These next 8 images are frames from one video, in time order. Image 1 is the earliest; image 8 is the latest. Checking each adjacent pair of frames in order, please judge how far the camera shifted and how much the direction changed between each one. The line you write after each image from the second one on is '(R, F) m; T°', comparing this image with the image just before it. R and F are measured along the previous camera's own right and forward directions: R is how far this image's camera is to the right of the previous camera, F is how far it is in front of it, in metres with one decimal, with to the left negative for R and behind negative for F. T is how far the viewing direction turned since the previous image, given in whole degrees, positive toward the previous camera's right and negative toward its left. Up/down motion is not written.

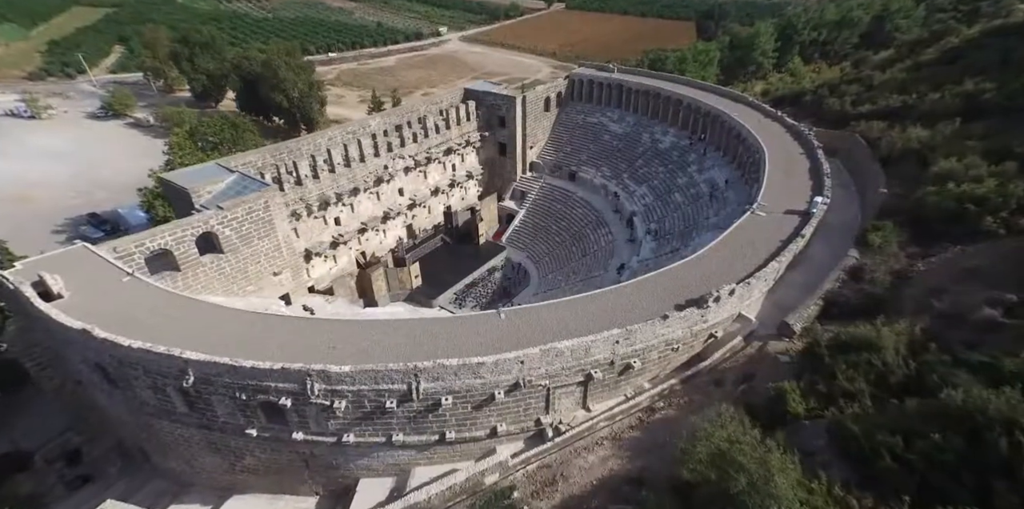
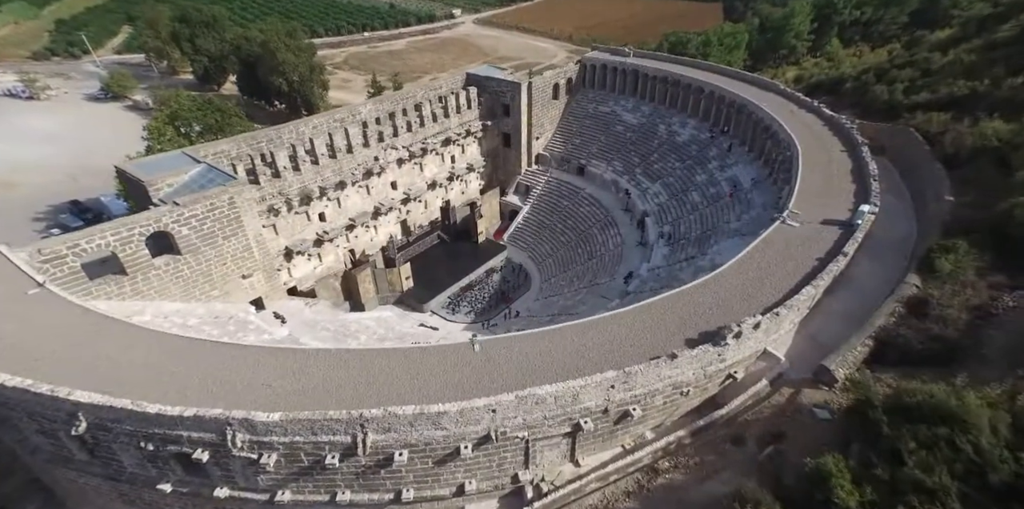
(+0.8, +2.1) m; -2°
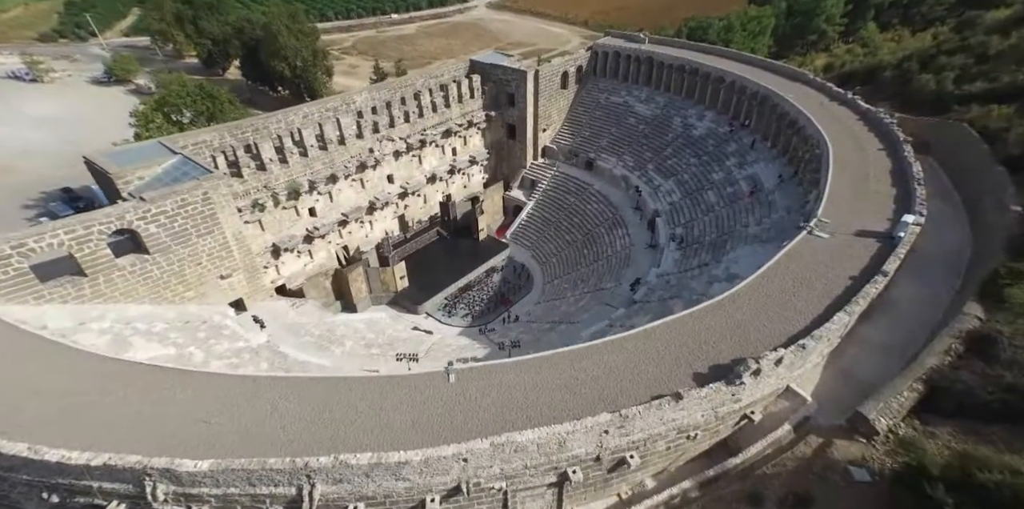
(+0.6, +1.4) m; -1°
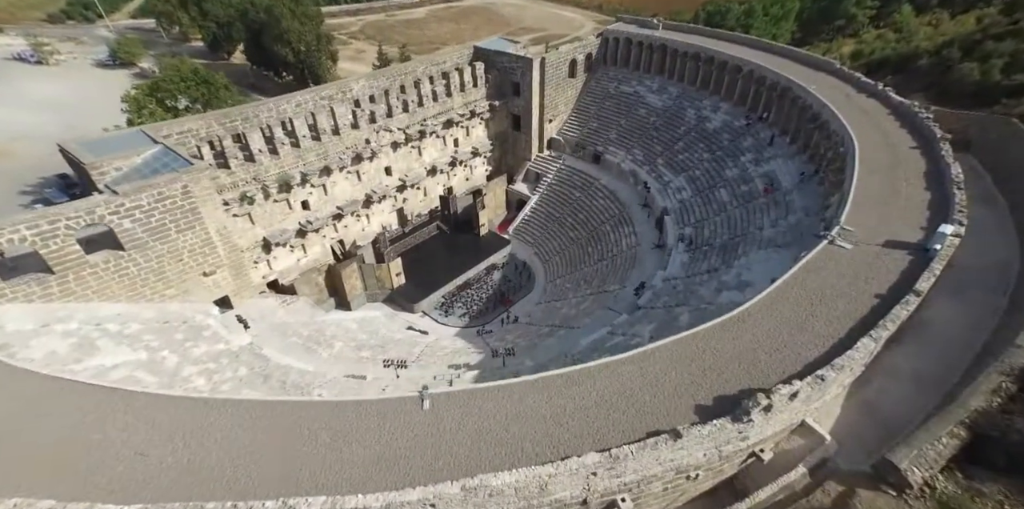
(+0.5, +1.0) m; -1°
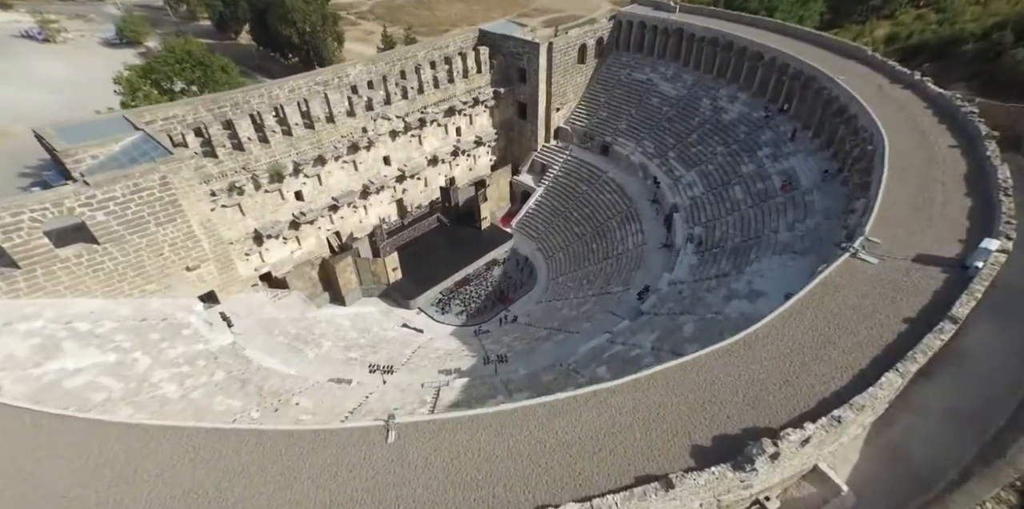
(+0.5, +0.9) m; -1°
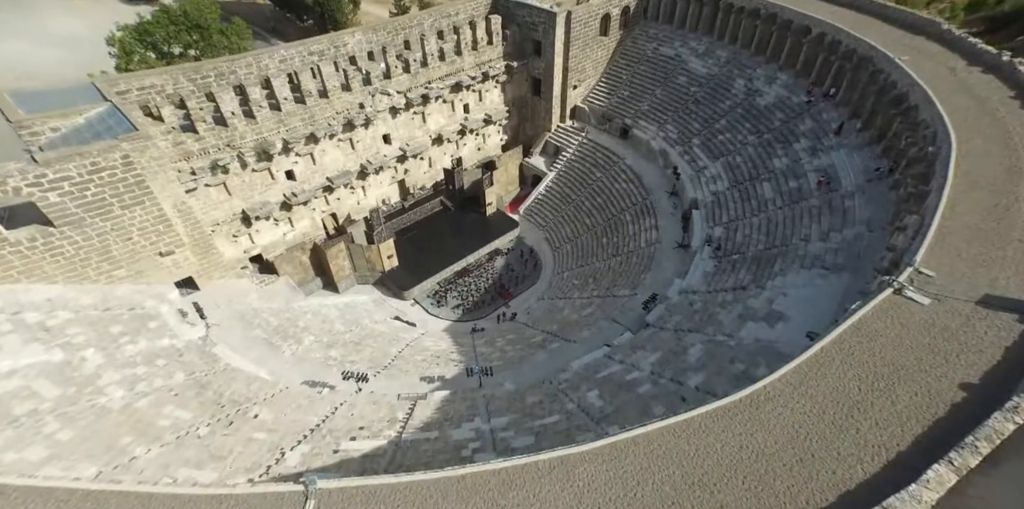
(+0.9, +1.5) m; -3°
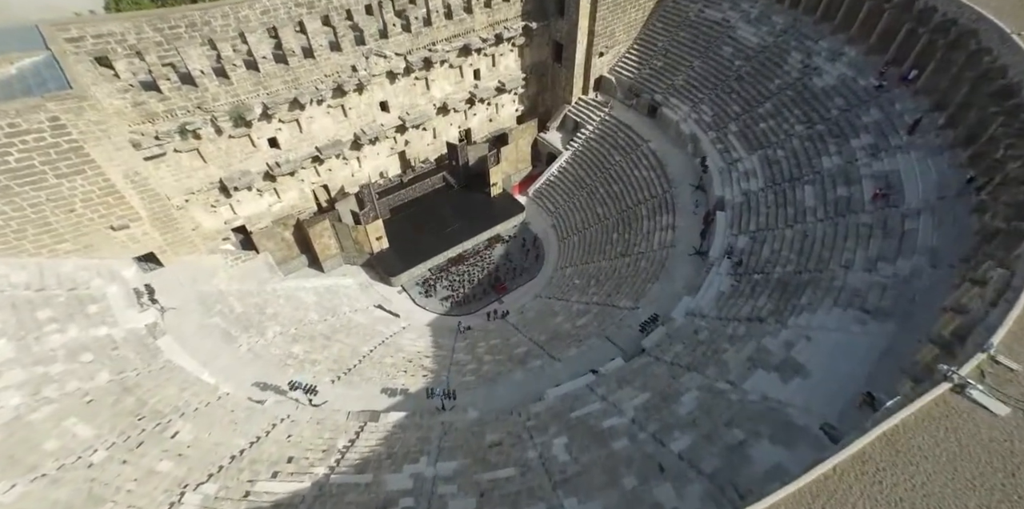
(+1.4, +2.0) m; -4°
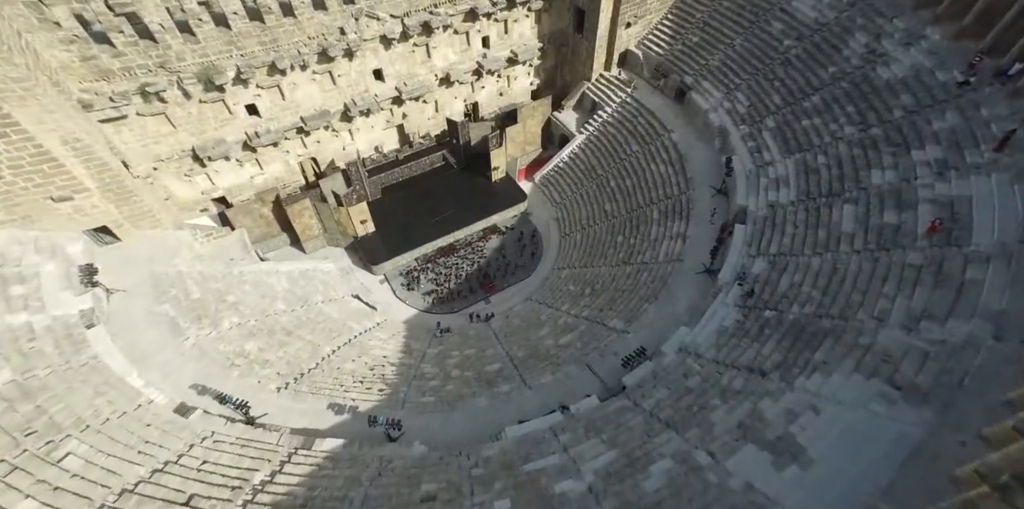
(+1.4, +1.8) m; -4°
